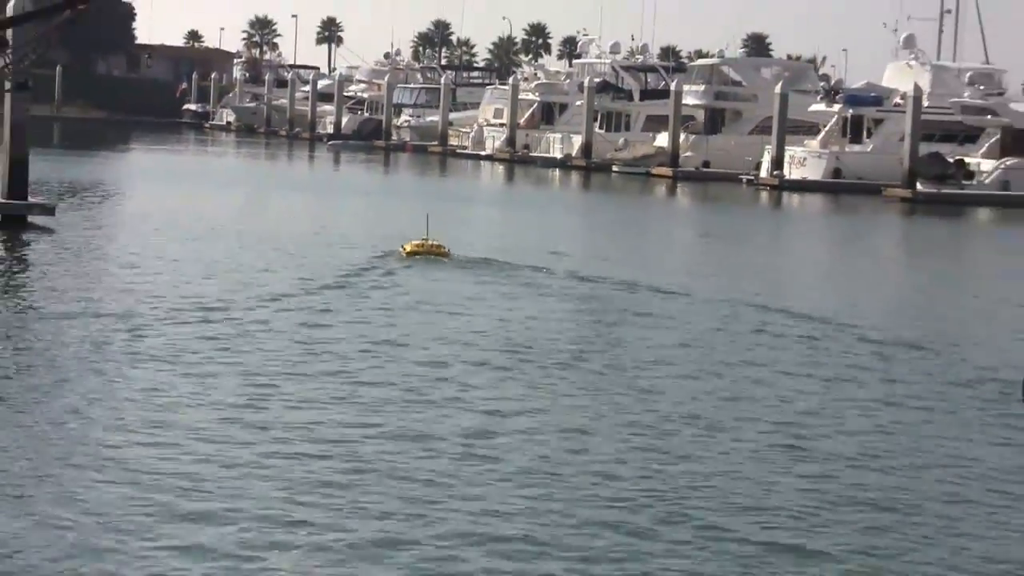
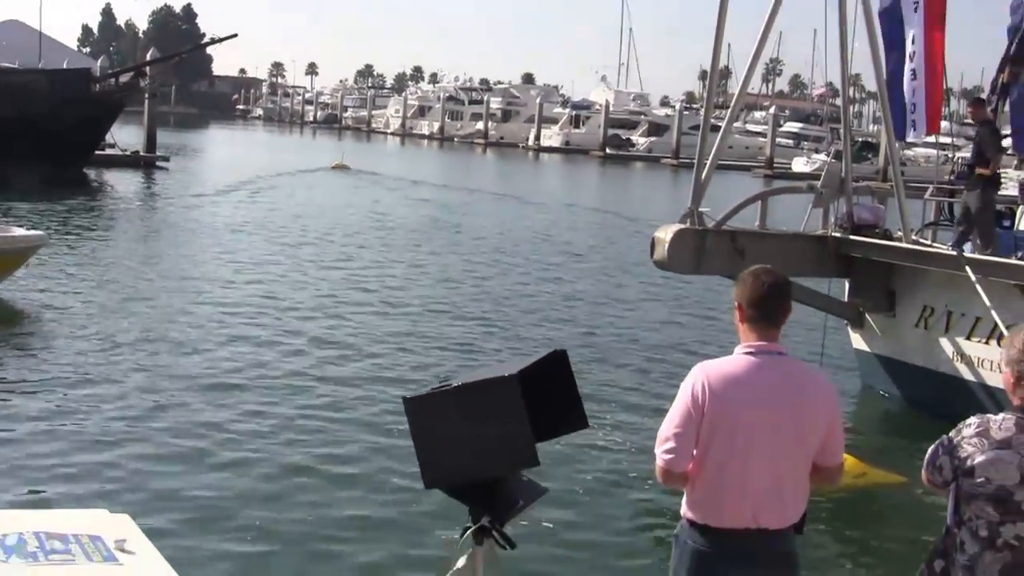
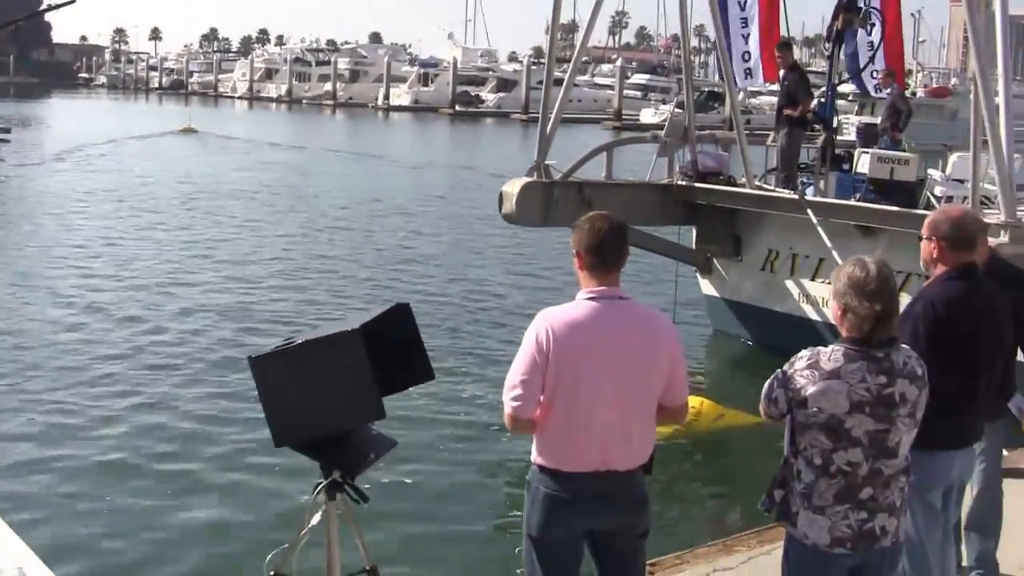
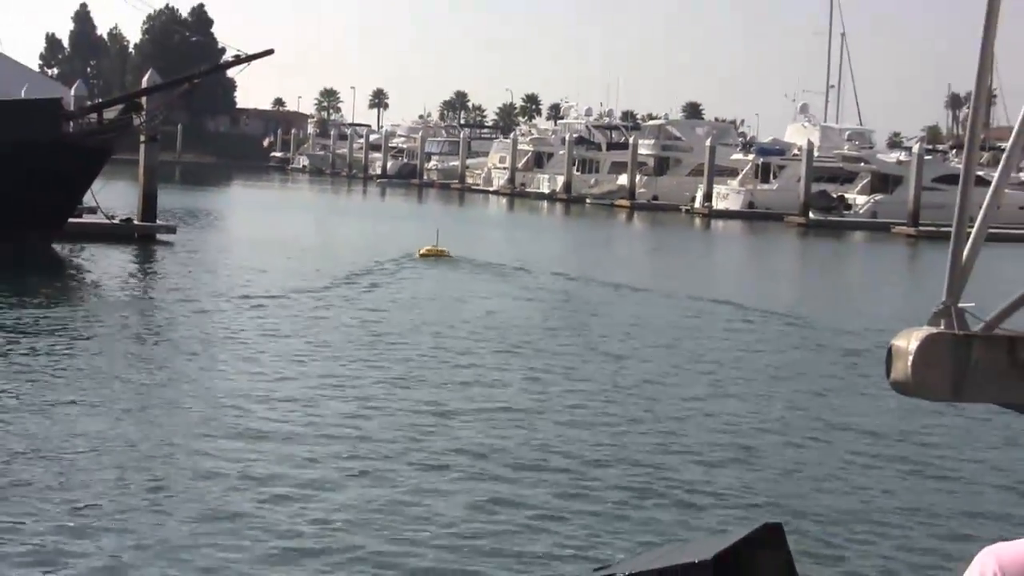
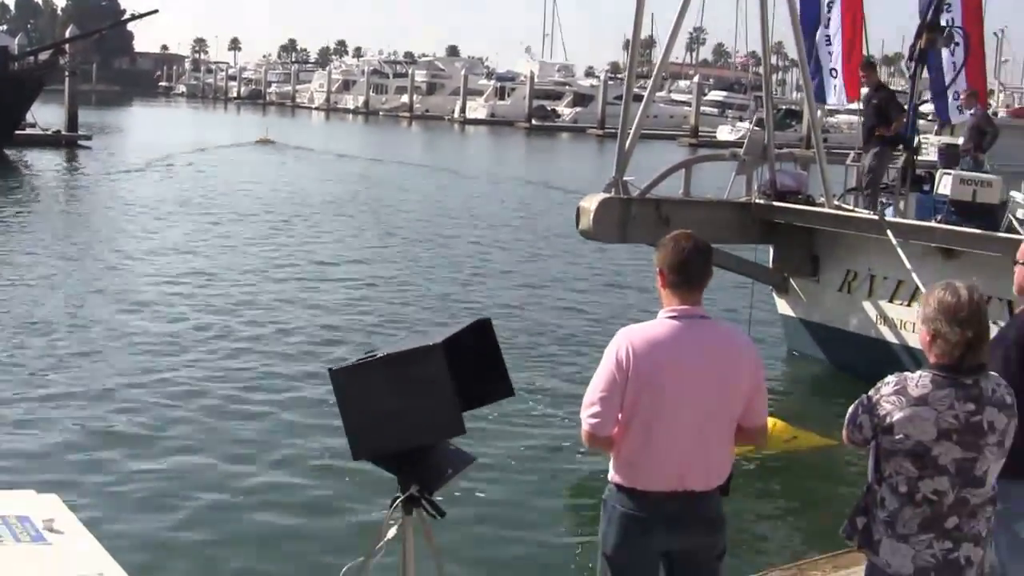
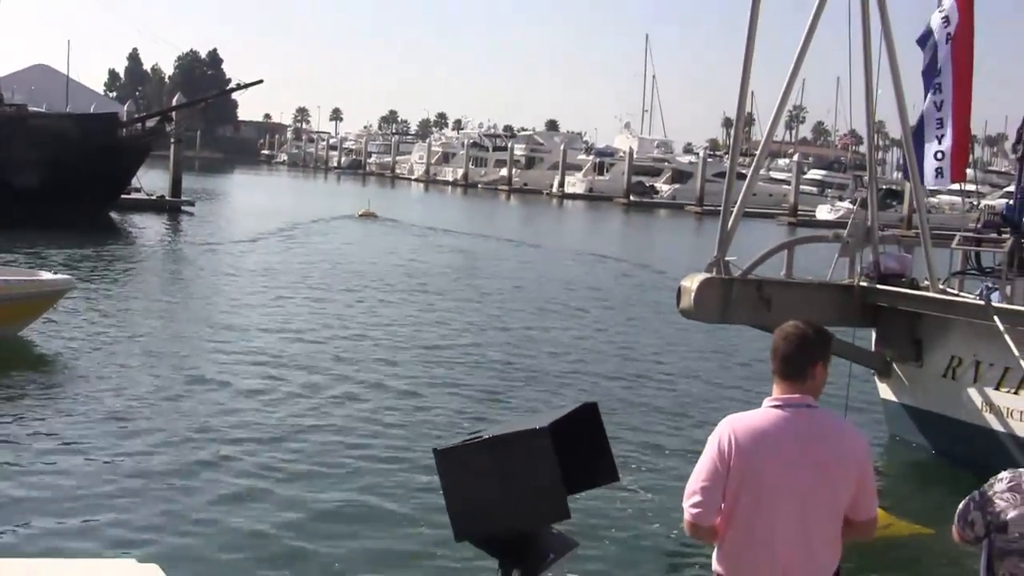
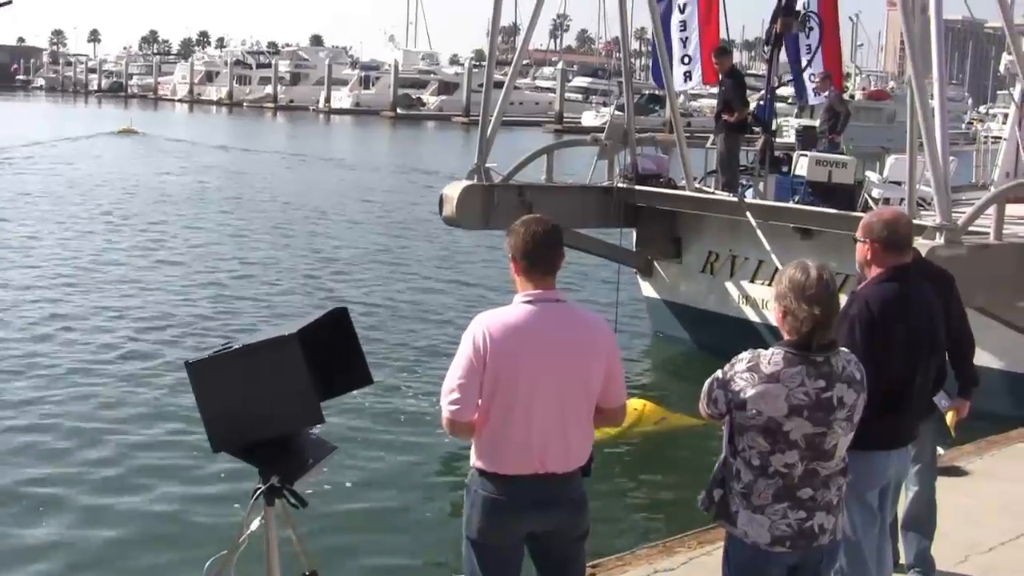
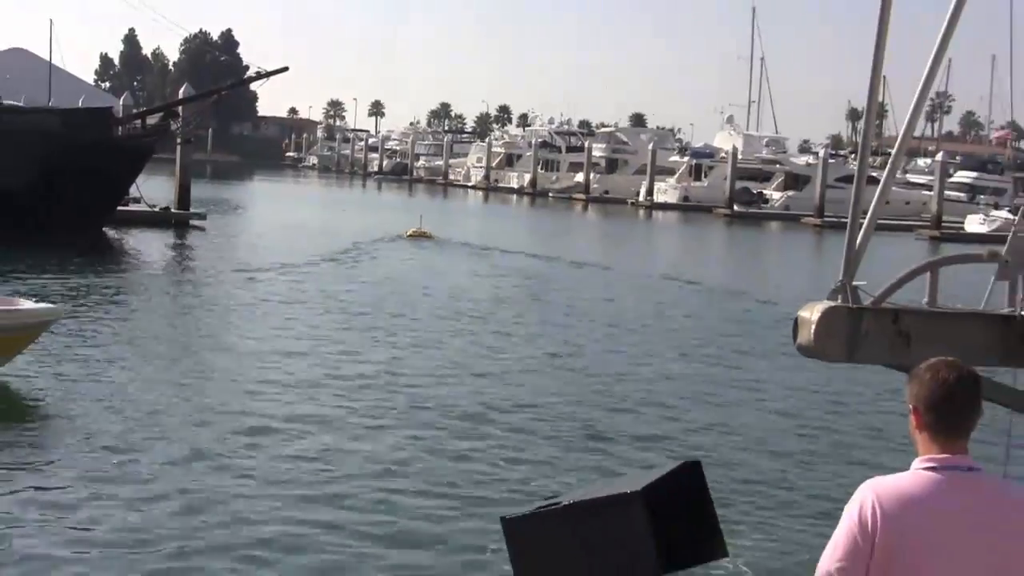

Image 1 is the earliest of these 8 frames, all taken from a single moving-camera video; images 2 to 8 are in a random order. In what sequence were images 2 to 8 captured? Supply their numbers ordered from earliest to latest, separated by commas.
4, 8, 6, 2, 5, 3, 7
